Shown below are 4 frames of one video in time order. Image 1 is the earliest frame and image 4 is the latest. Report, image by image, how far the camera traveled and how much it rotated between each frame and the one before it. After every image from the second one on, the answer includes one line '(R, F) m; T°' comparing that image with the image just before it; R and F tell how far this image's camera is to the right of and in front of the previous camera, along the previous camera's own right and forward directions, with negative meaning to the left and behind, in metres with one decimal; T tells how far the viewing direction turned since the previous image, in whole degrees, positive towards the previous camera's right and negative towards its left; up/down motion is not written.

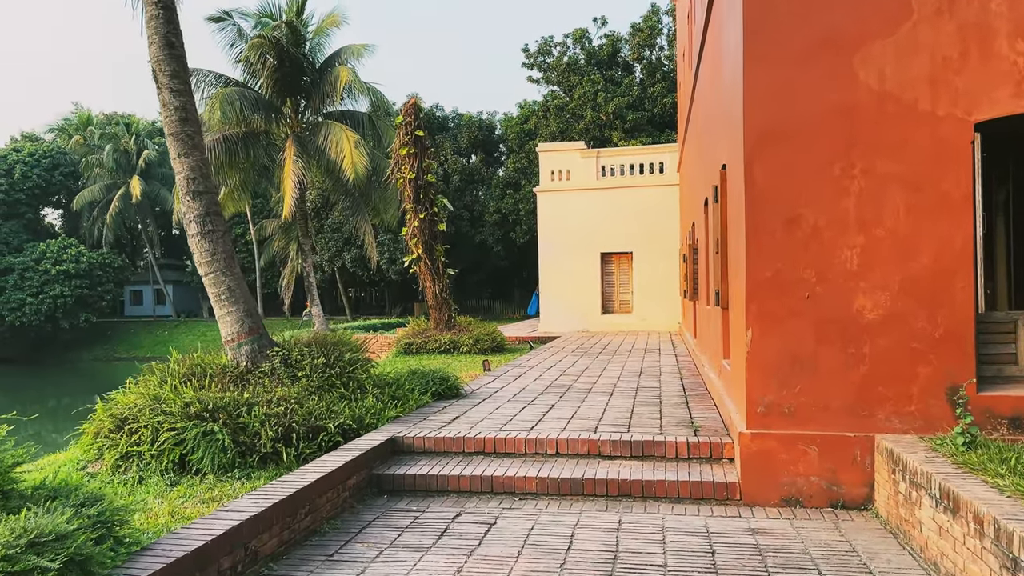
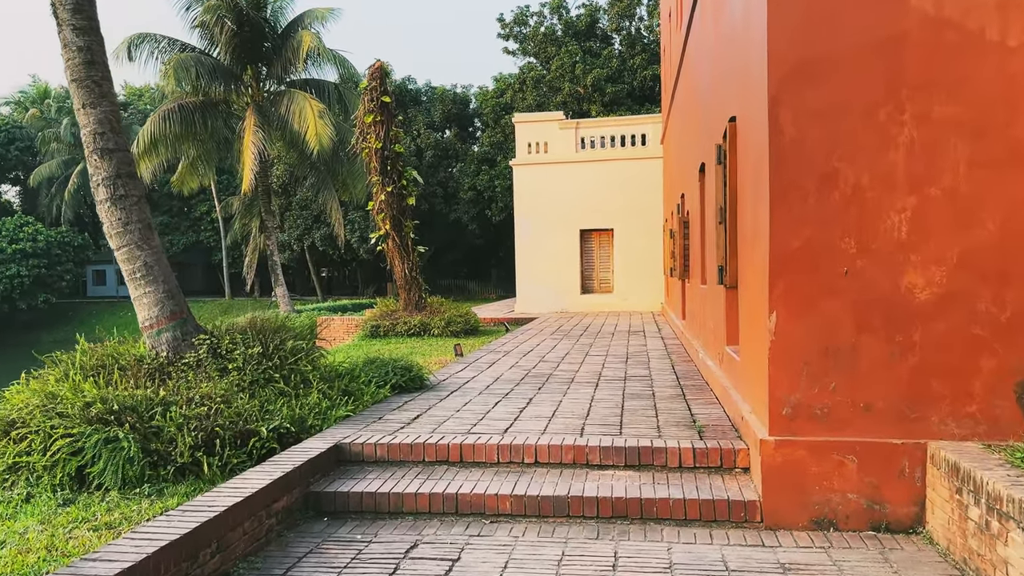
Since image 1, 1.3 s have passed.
(0.0, +0.8) m; +2°
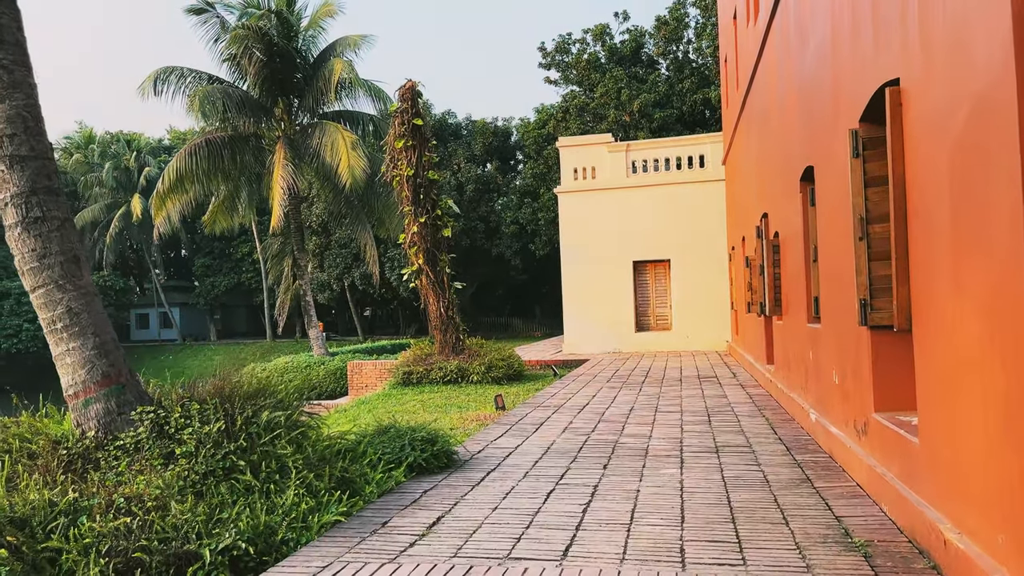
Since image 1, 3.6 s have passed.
(0.0, +1.4) m; -3°
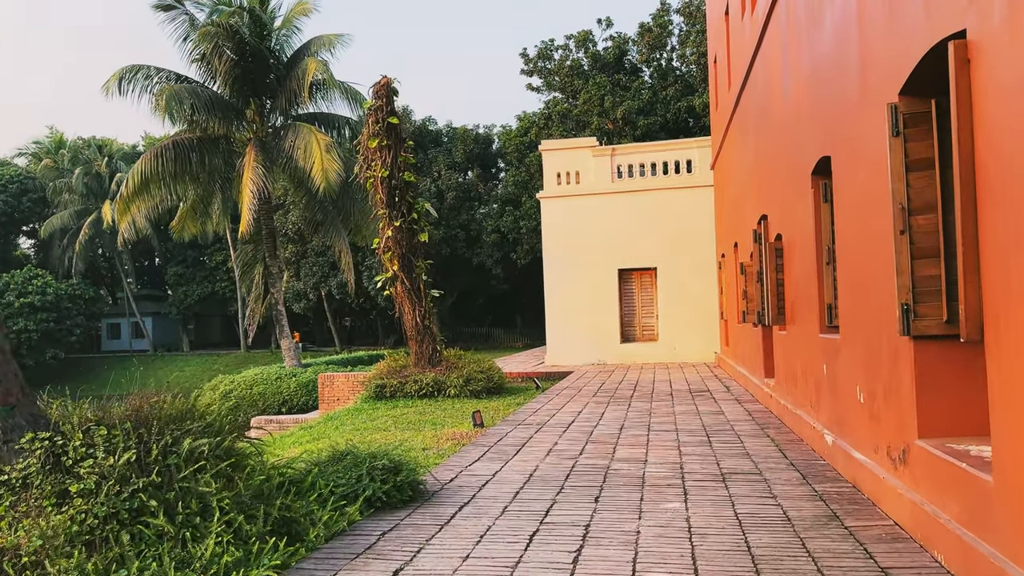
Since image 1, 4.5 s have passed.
(0.0, +0.6) m; +1°
